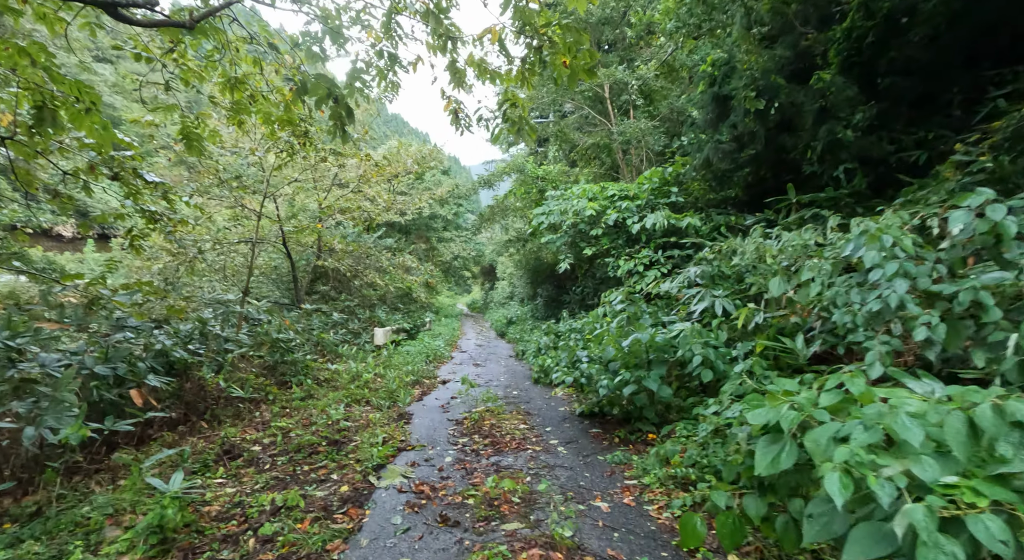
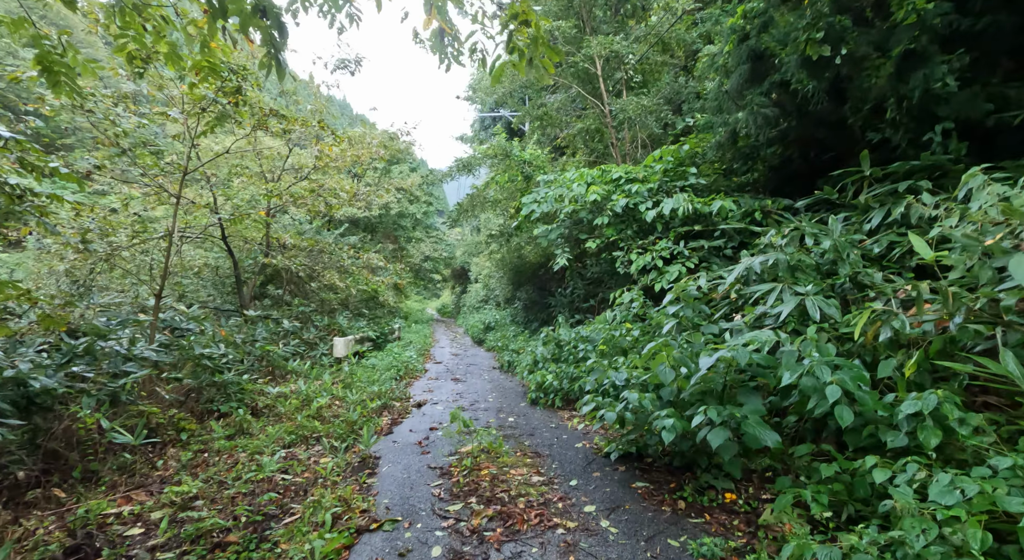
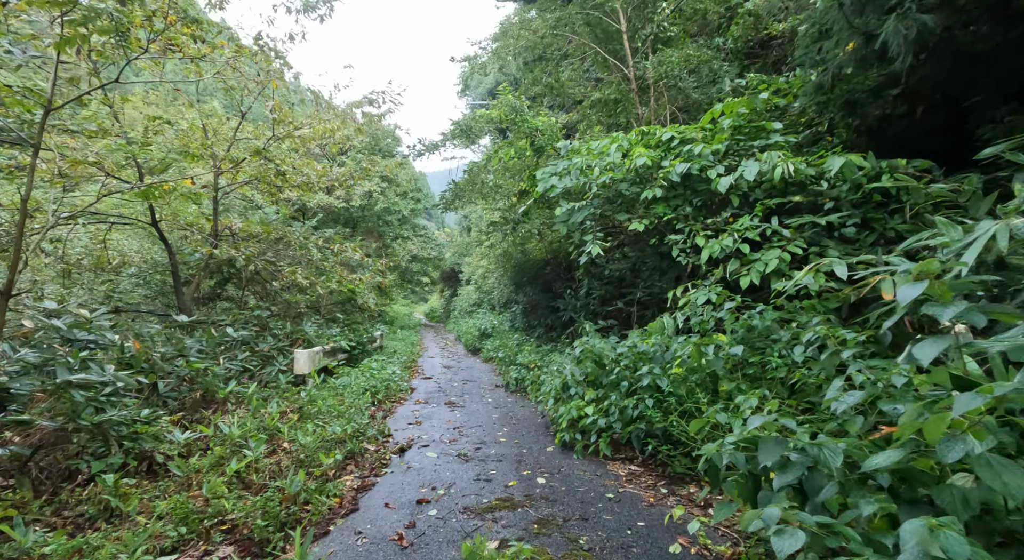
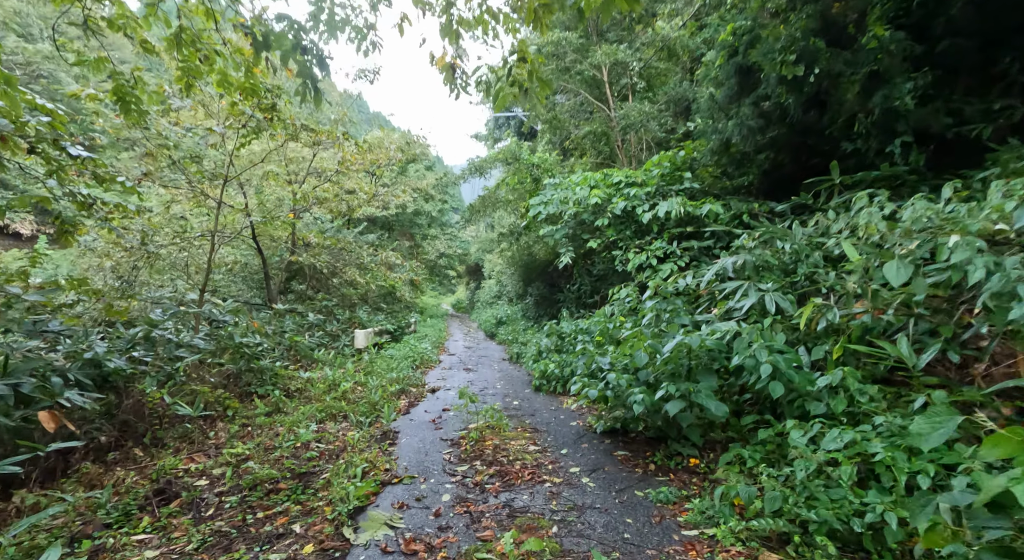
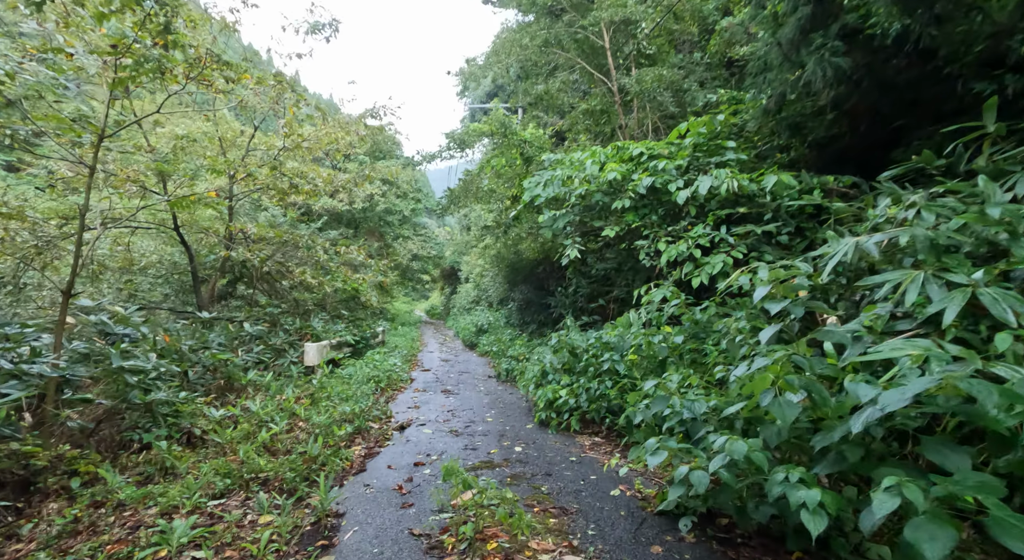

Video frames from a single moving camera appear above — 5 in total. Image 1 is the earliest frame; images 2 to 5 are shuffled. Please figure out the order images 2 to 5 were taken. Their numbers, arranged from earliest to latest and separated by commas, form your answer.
4, 2, 5, 3
